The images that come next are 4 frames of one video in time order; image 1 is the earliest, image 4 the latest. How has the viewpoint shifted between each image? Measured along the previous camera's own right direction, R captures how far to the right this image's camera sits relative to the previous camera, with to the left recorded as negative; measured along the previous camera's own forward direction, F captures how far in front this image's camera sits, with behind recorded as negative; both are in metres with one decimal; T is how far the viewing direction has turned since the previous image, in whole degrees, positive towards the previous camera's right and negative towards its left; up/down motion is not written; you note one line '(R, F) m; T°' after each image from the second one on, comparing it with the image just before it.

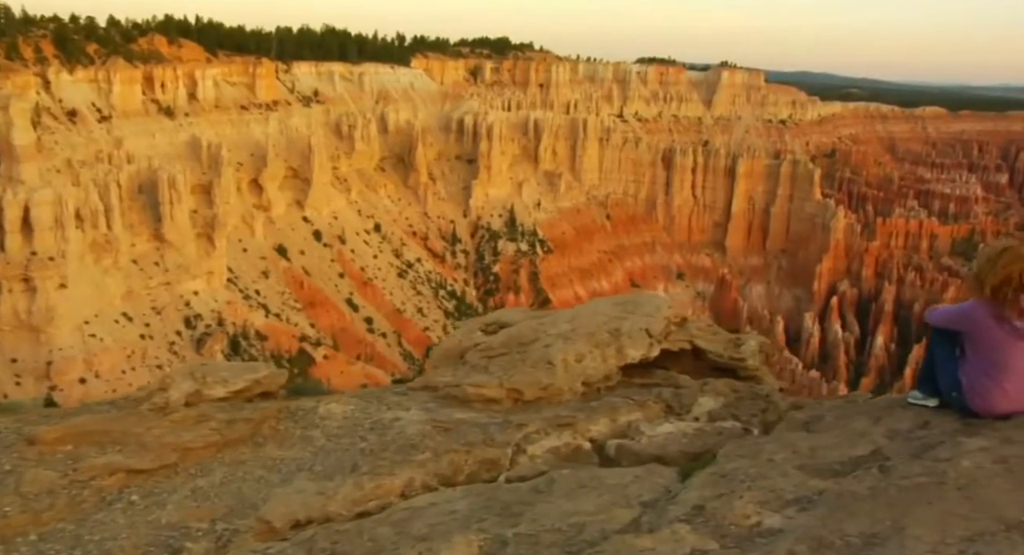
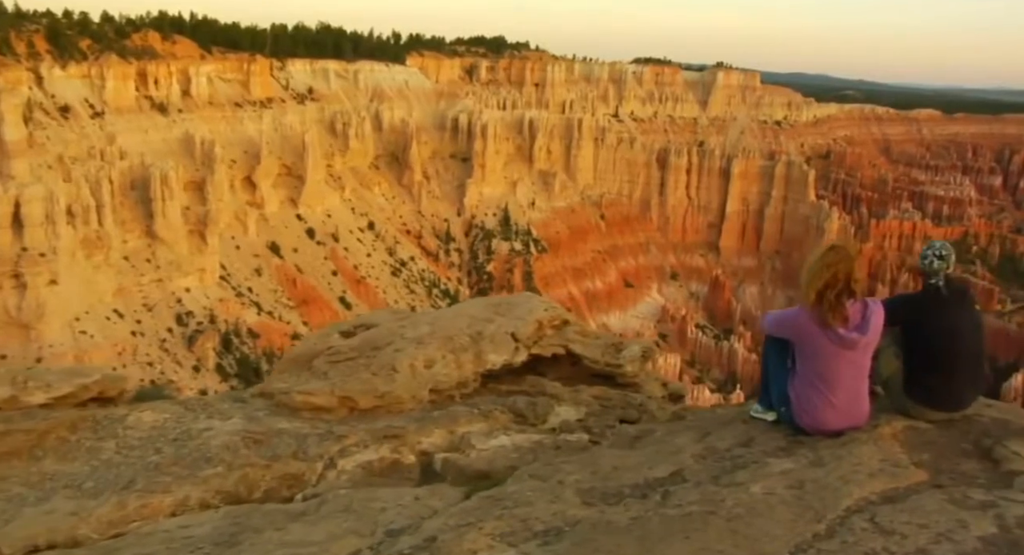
(+1.3, +0.5) m; 0°
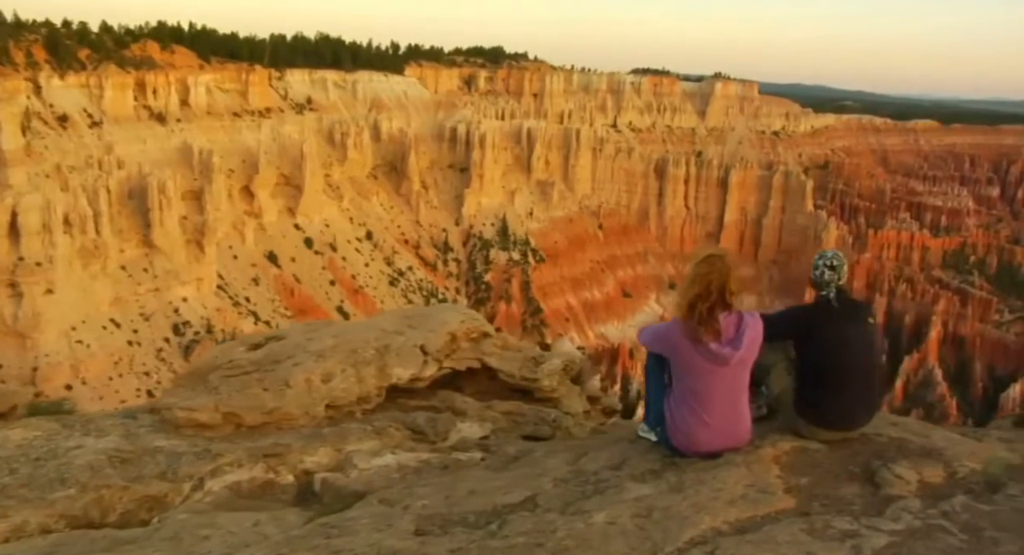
(+0.8, +0.3) m; 0°
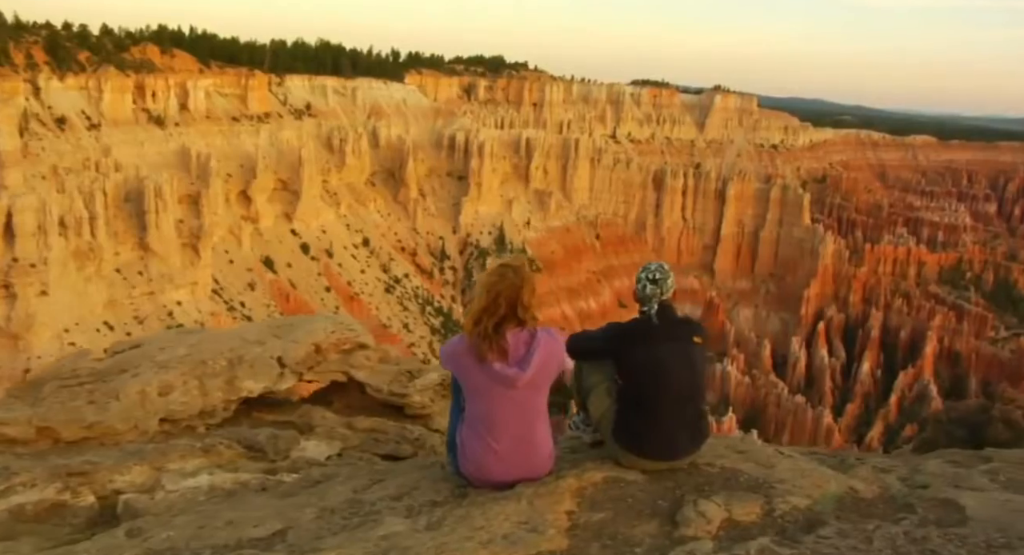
(+1.1, +0.4) m; 0°
